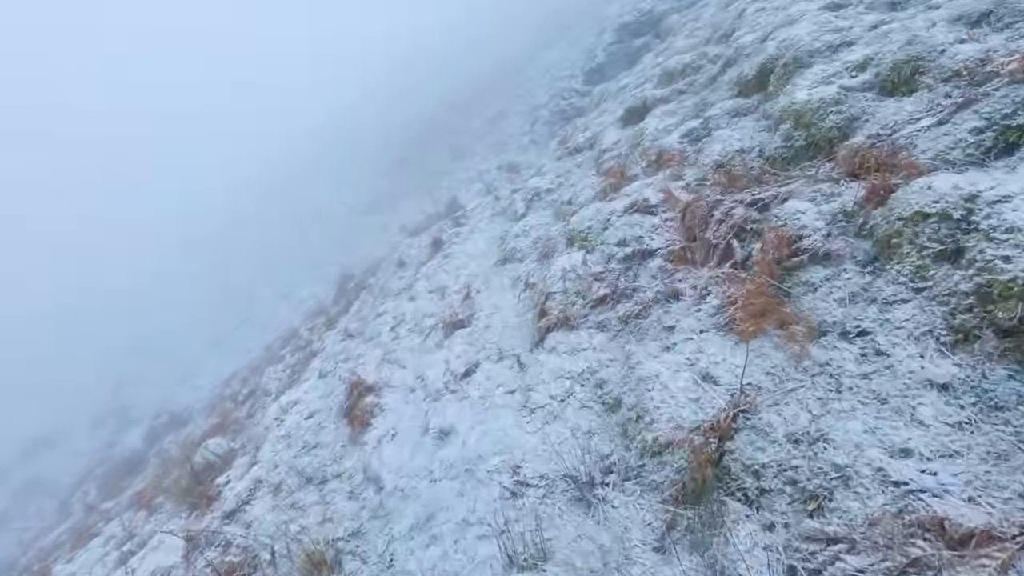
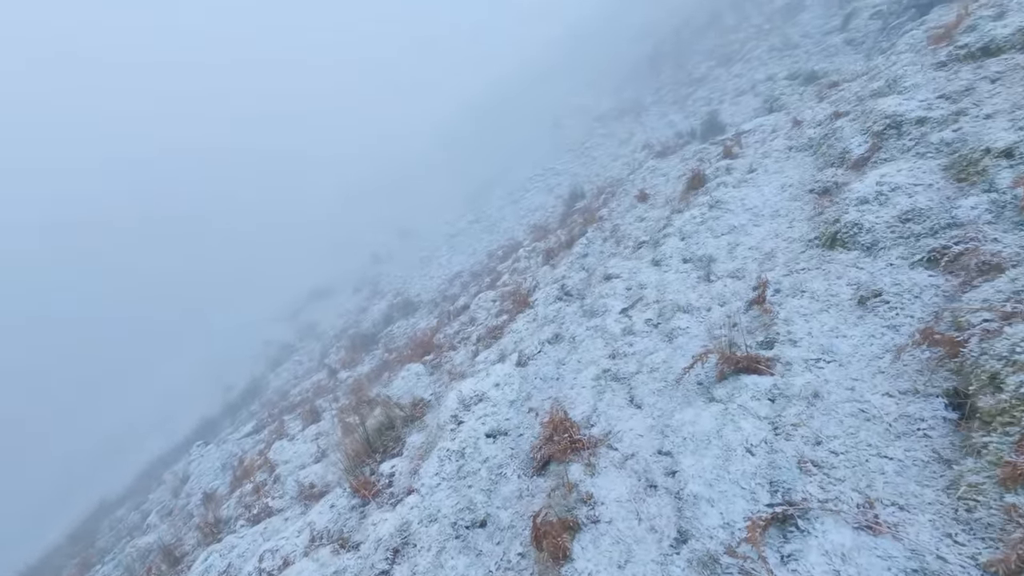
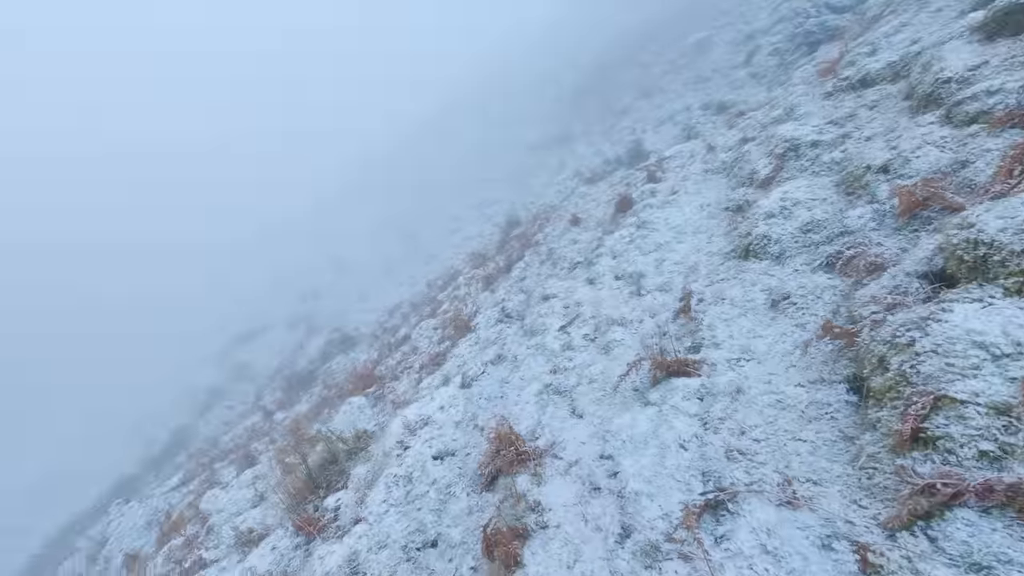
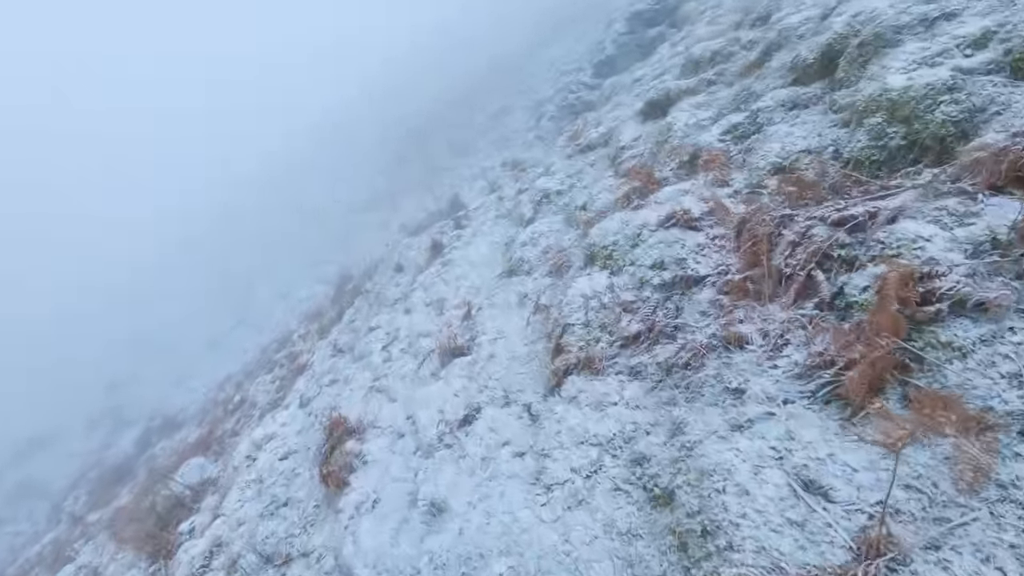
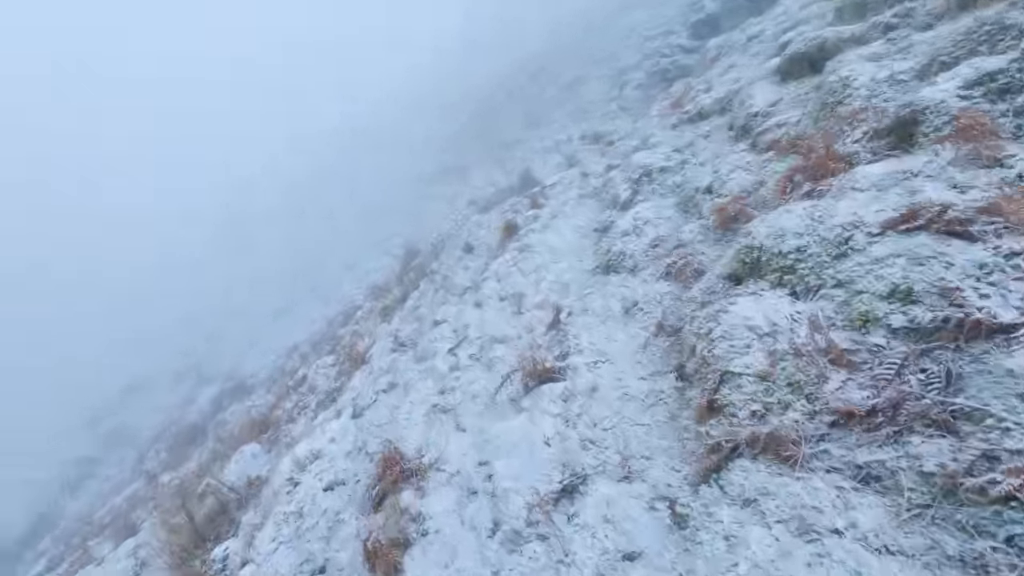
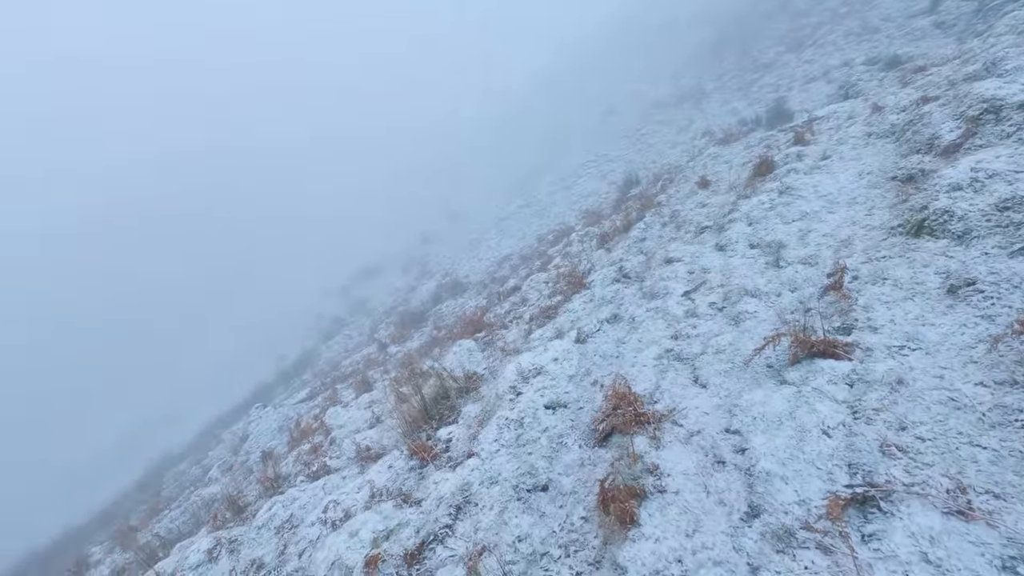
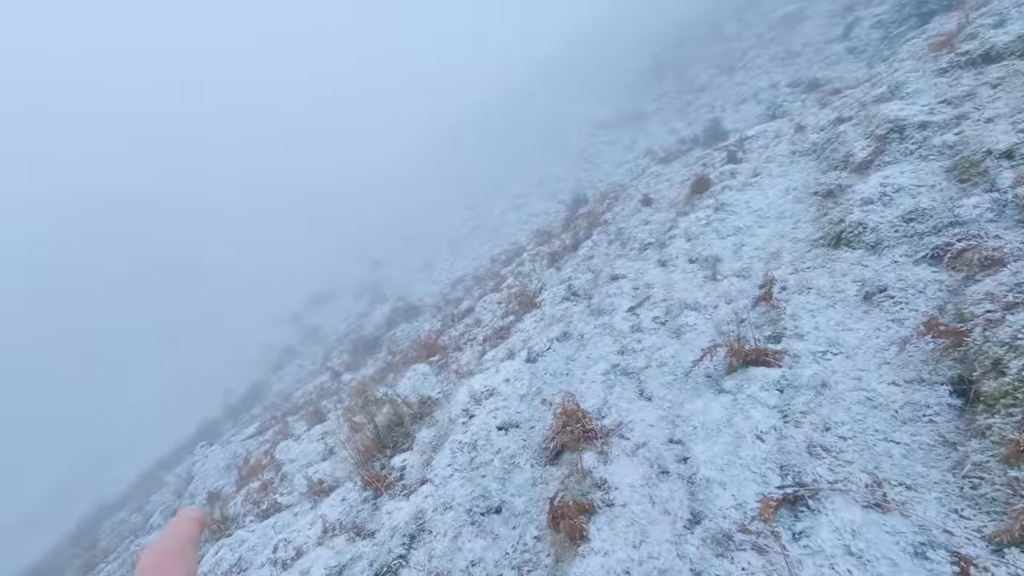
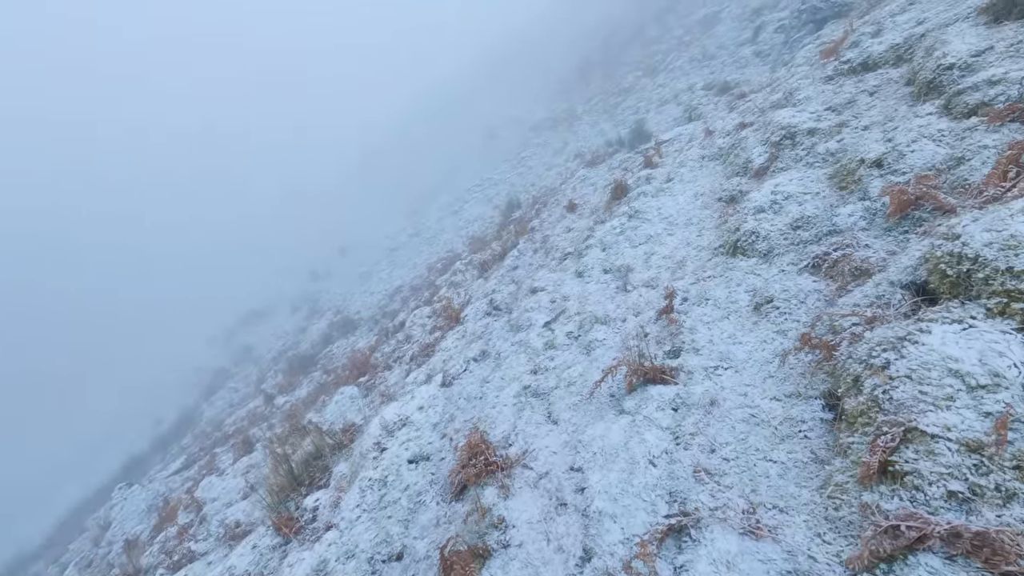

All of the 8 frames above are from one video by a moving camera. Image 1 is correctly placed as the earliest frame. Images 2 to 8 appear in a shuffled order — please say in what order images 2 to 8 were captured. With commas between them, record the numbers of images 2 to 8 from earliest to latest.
4, 5, 3, 7, 6, 2, 8
